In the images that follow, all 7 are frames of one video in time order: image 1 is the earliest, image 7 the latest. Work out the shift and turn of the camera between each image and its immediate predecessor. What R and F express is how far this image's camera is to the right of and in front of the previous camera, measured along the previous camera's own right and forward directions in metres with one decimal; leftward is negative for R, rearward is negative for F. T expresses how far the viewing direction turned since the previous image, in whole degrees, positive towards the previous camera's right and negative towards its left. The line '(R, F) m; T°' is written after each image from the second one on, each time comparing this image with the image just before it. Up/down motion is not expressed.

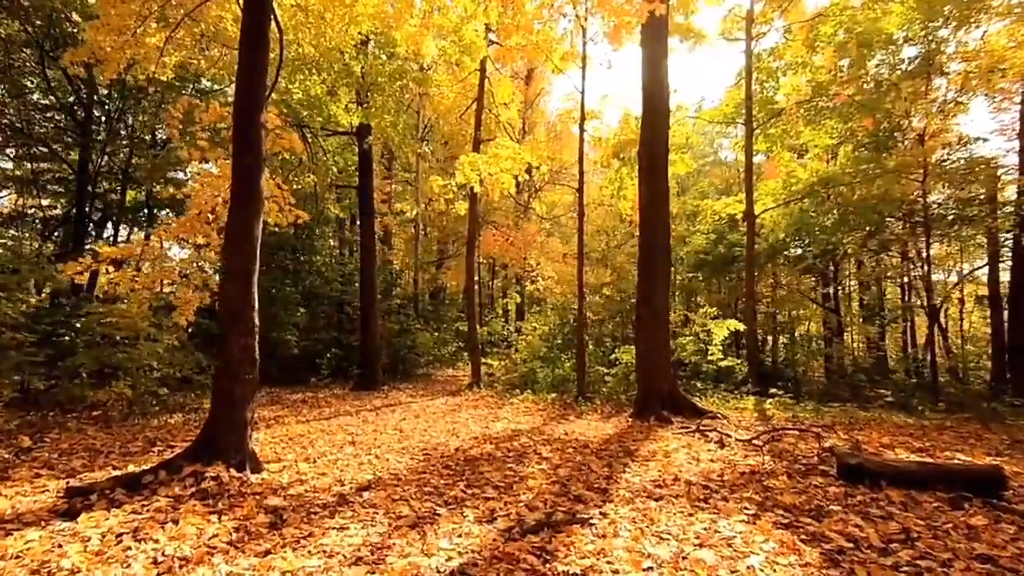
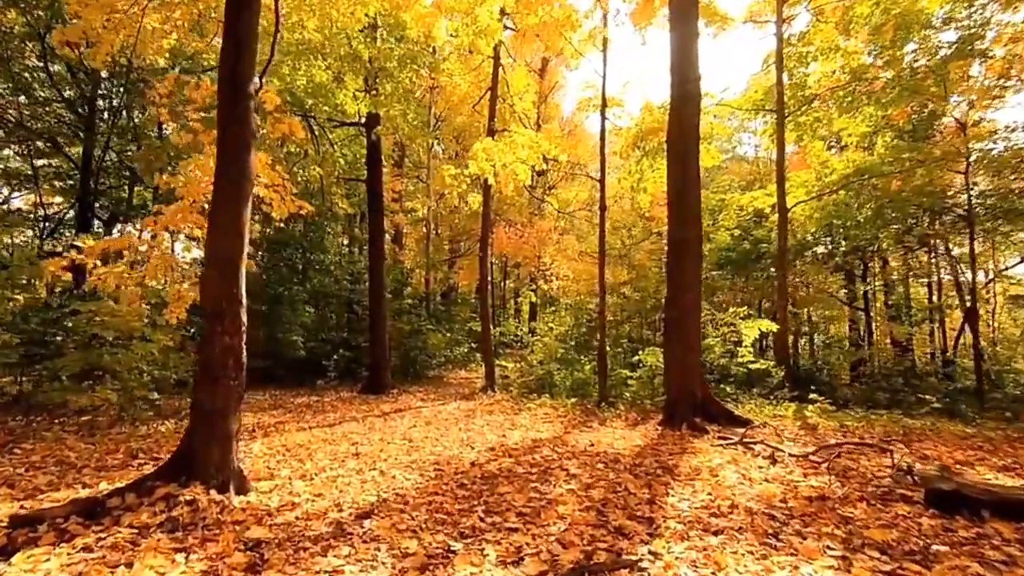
(-0.1, +0.7) m; -1°
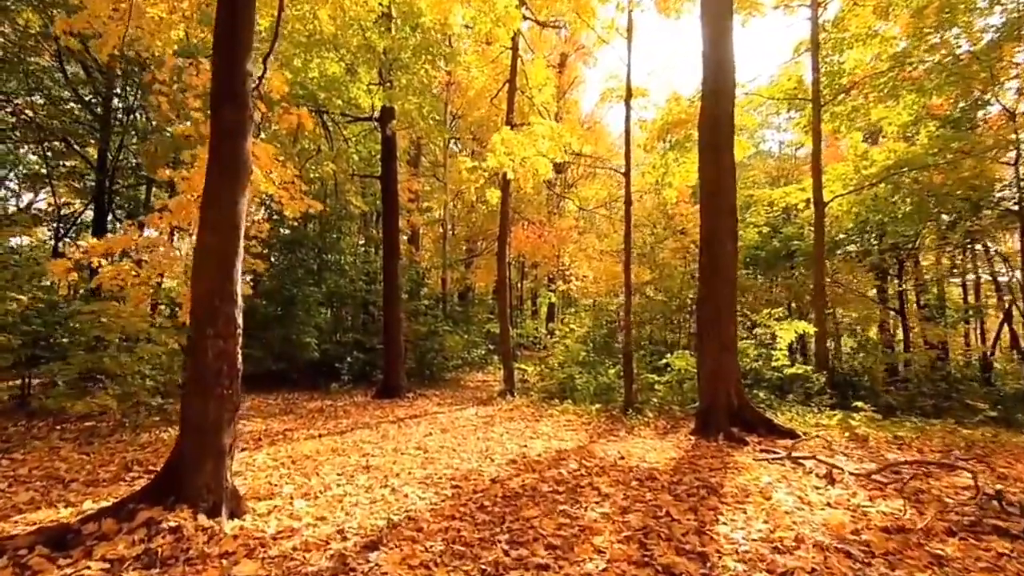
(-0.1, +0.5) m; -2°
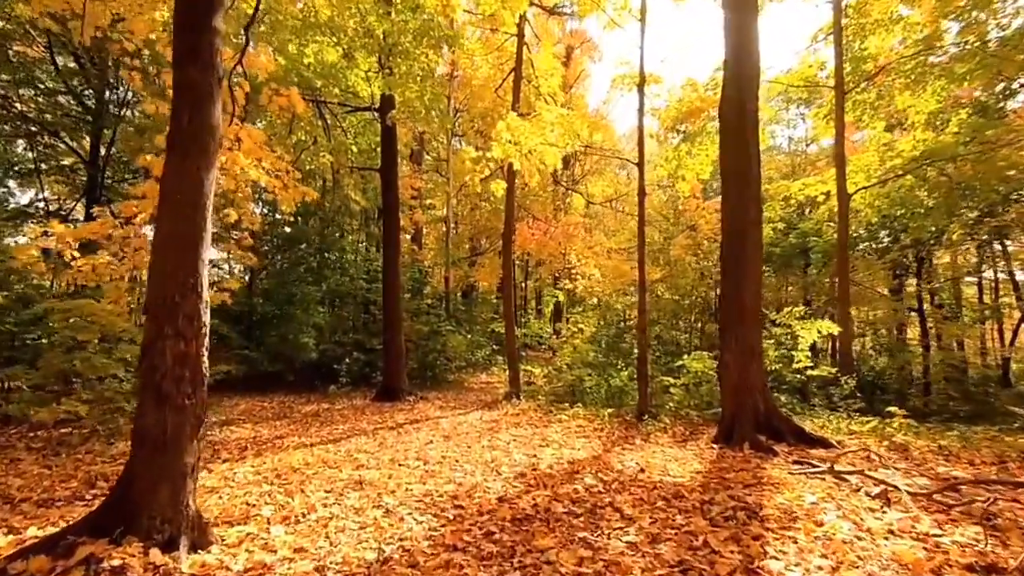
(0.0, +0.6) m; 0°
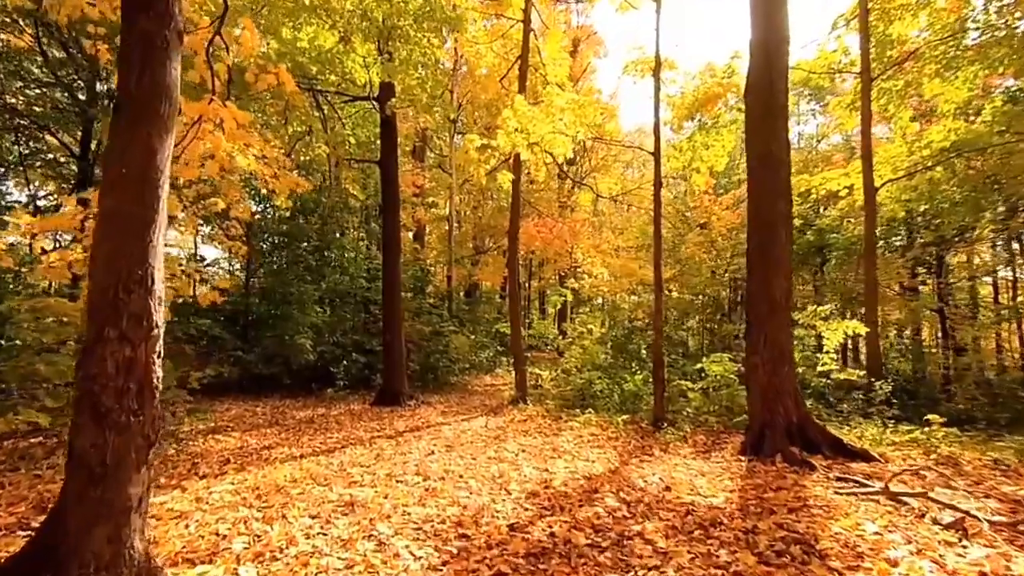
(-0.1, +0.6) m; 0°
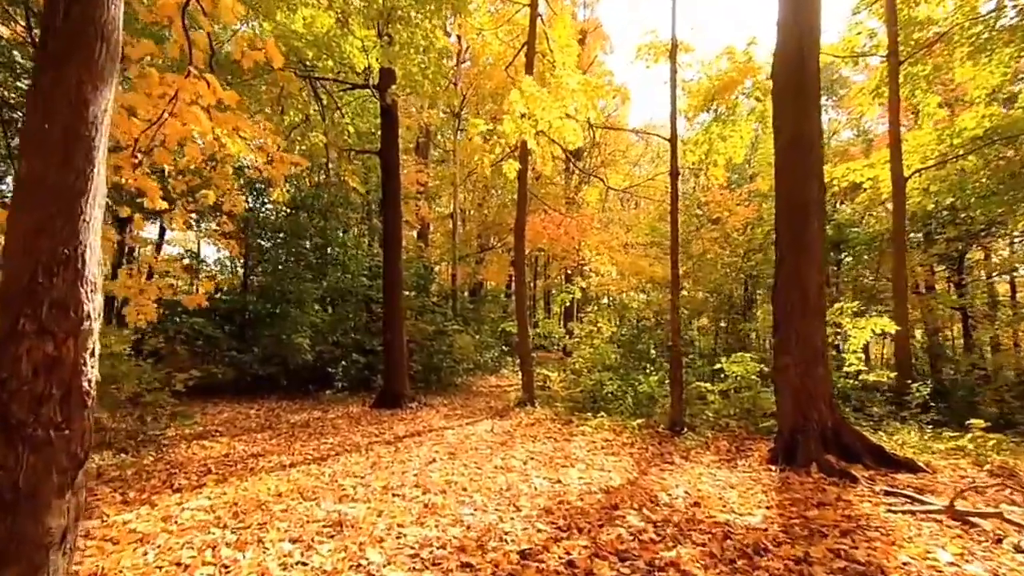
(0.0, +0.5) m; 0°
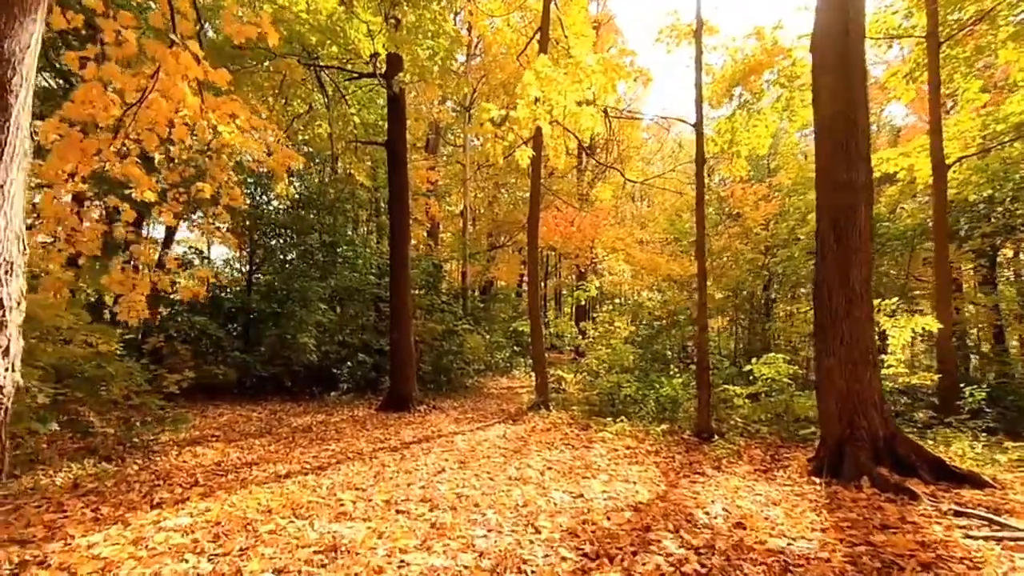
(-0.1, +0.5) m; -1°
